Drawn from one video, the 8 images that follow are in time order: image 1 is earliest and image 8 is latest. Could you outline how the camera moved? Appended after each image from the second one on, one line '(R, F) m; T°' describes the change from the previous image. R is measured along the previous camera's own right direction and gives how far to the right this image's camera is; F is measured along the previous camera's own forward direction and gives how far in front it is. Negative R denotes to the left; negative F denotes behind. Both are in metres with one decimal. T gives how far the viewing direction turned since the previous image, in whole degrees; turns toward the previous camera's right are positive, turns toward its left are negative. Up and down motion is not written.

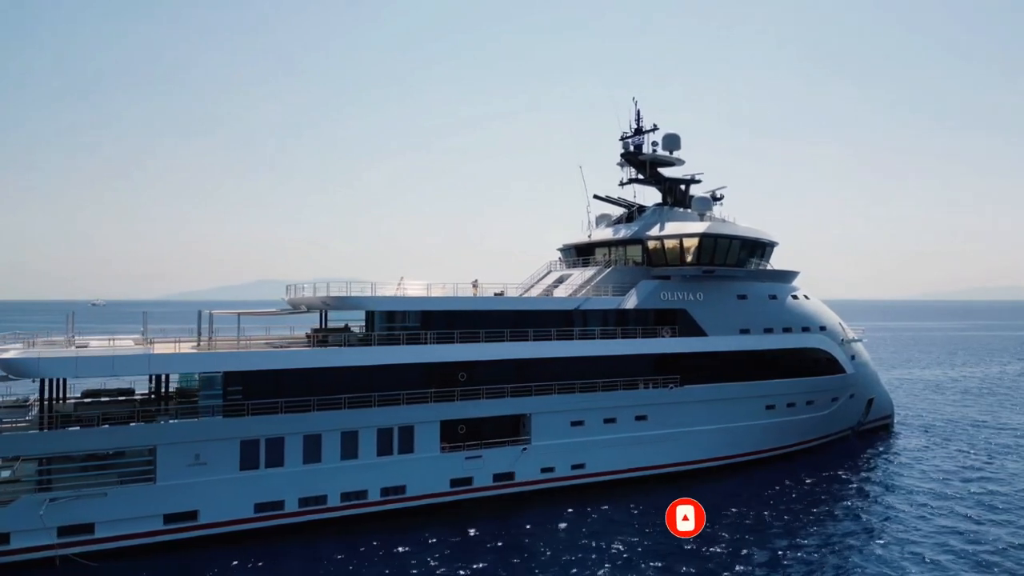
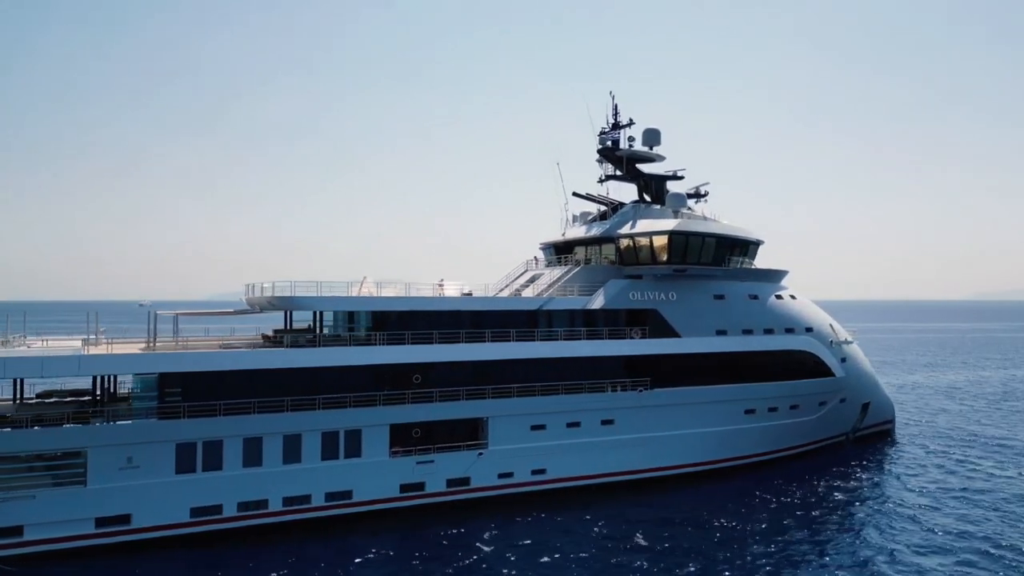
(+2.4, +0.8) m; -2°
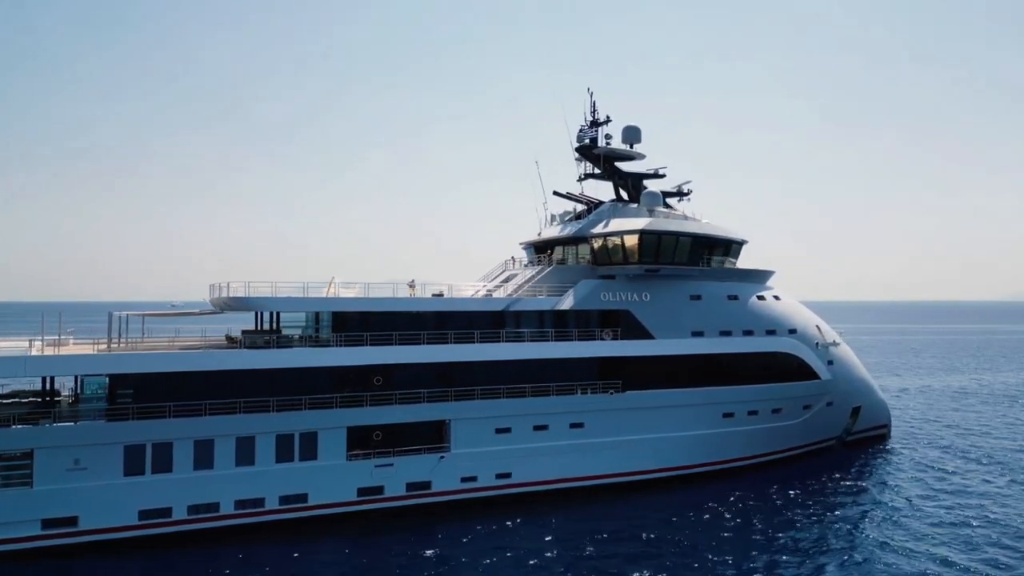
(+1.9, +0.5) m; -1°
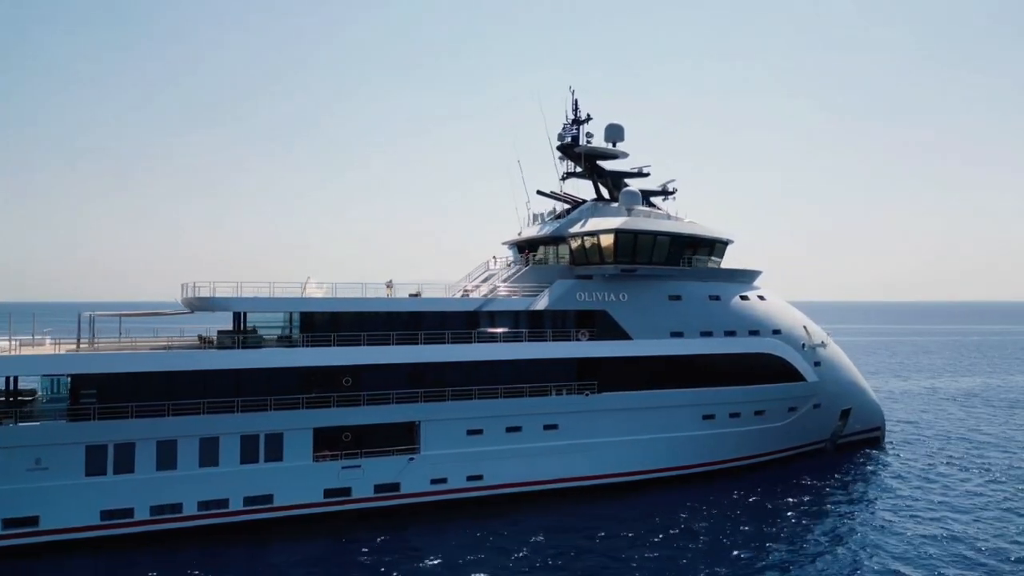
(+1.5, +0.2) m; -1°
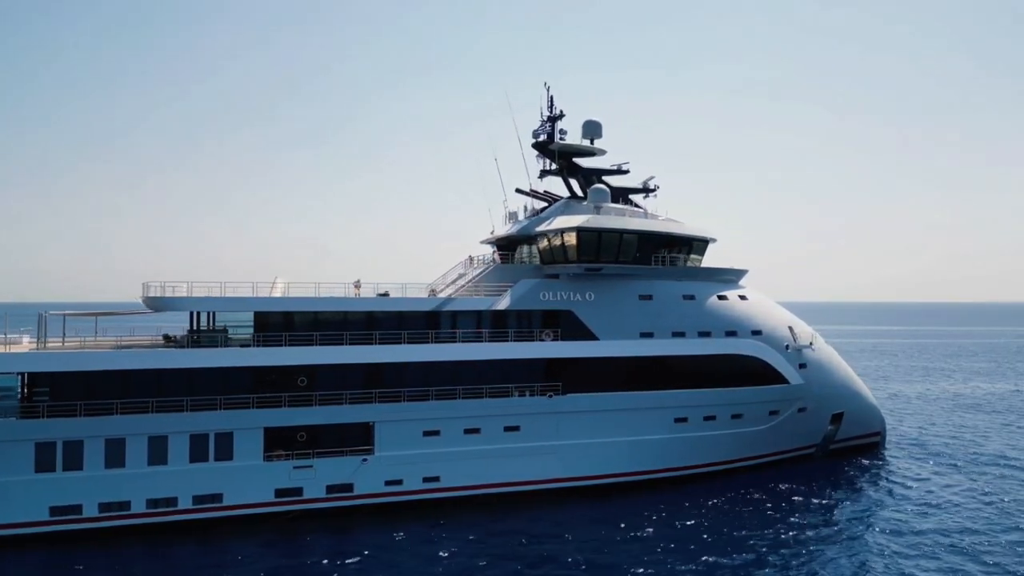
(+2.6, +0.4) m; -3°
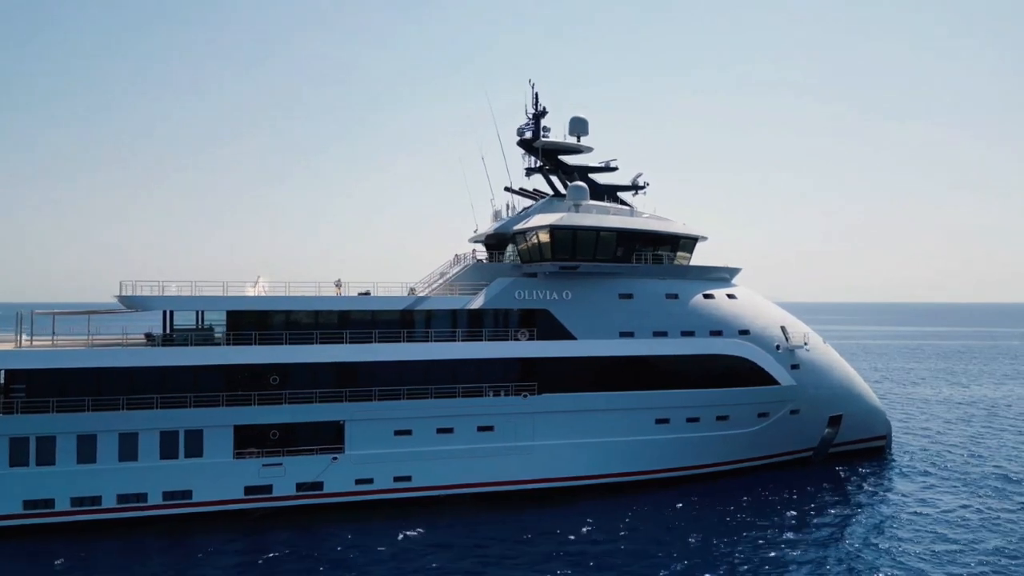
(+2.1, +0.2) m; -3°
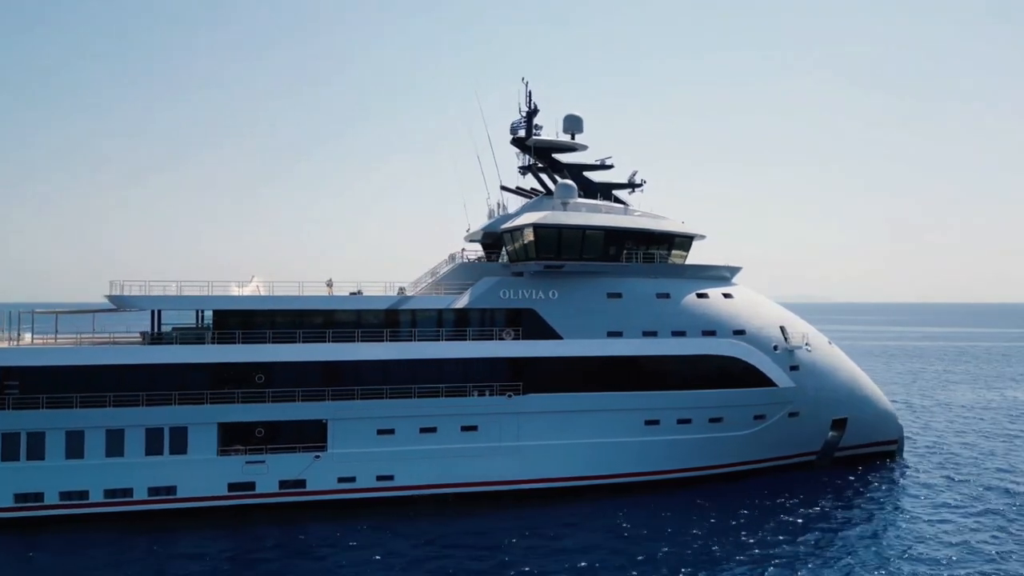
(-8.0, +1.6) m; +13°
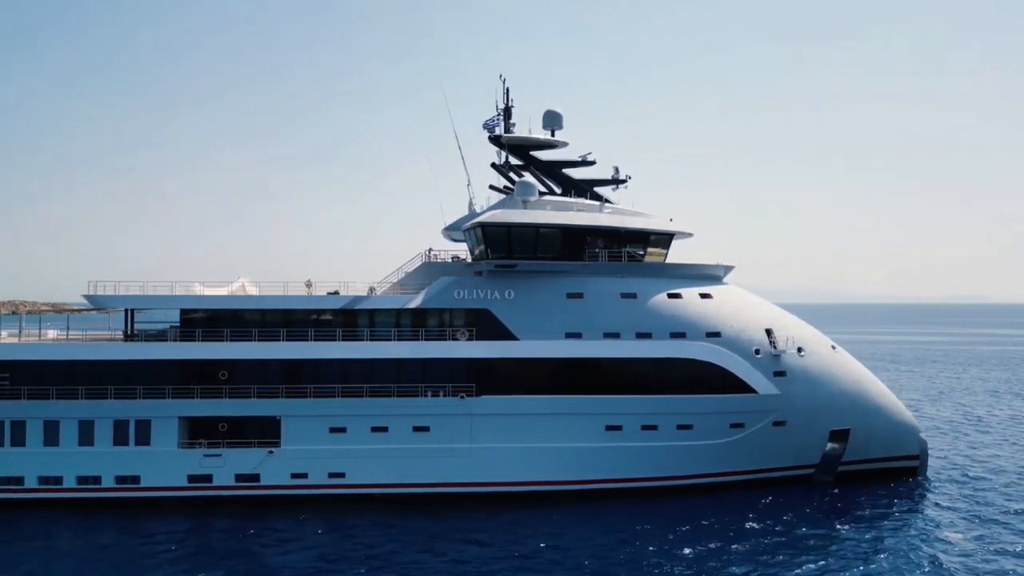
(+1.2, +1.1) m; 0°
